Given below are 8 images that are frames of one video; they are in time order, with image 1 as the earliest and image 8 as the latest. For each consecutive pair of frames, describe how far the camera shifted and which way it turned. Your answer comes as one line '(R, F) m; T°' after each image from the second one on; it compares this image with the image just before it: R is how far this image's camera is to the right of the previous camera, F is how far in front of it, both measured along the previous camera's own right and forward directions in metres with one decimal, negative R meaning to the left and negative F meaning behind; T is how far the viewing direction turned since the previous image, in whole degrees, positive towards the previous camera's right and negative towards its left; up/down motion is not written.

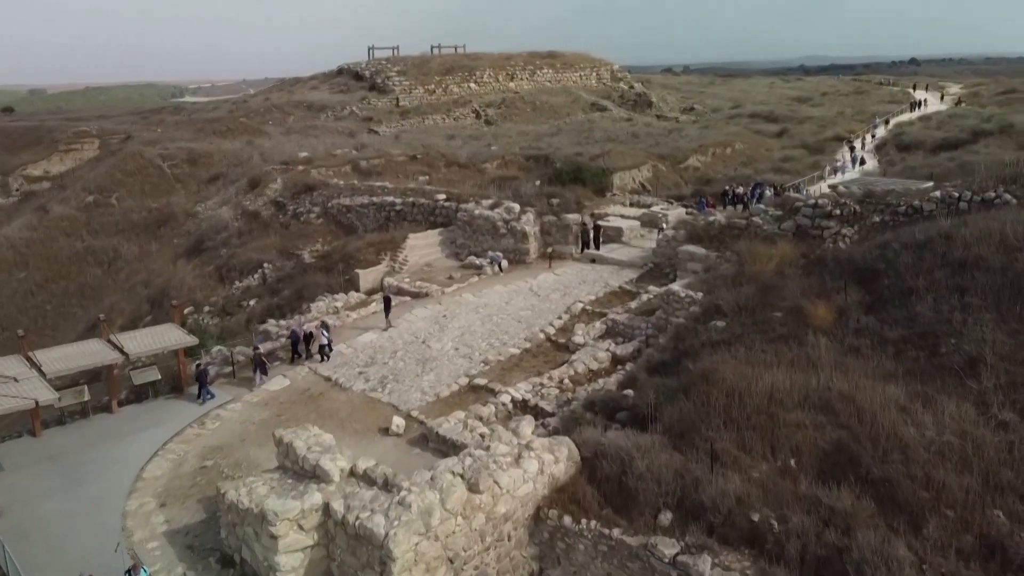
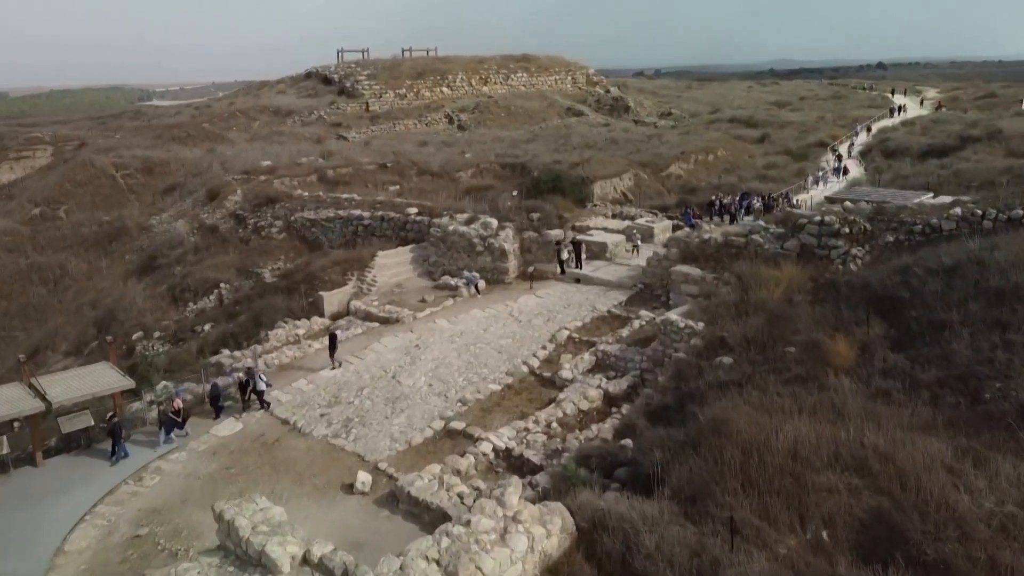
(-0.1, +1.3) m; +2°
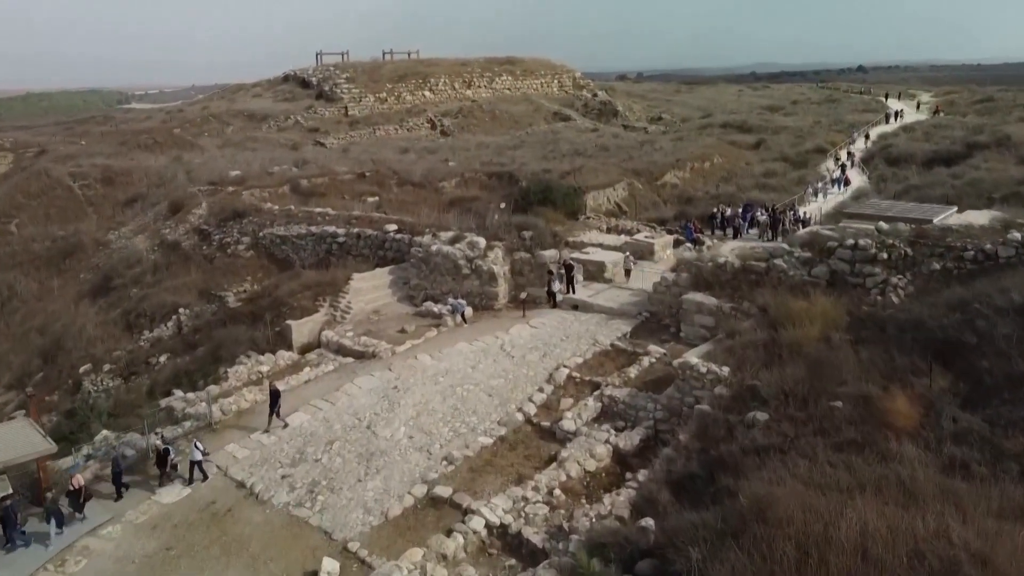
(-0.1, +1.5) m; +1°
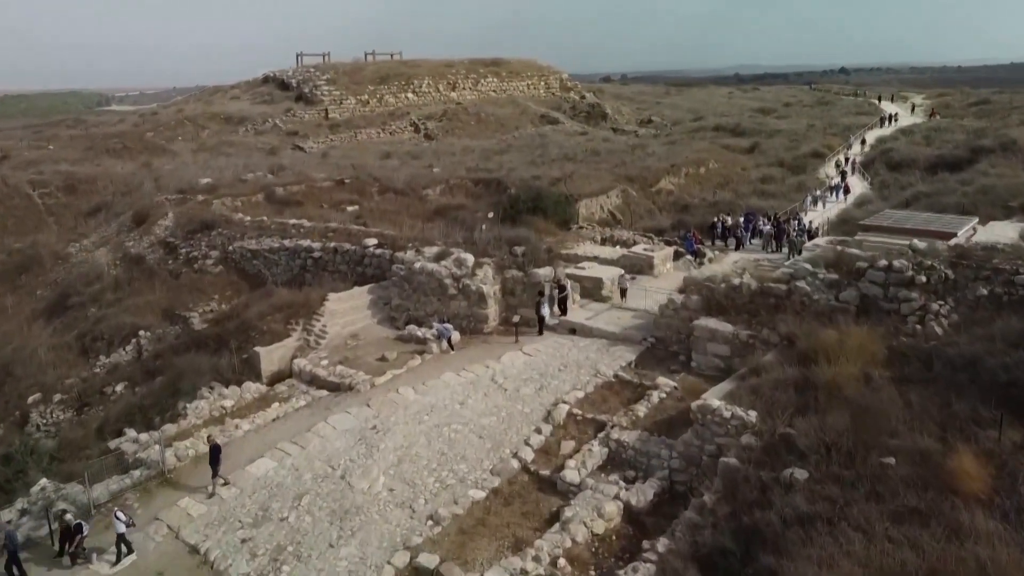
(-0.1, +1.2) m; +1°
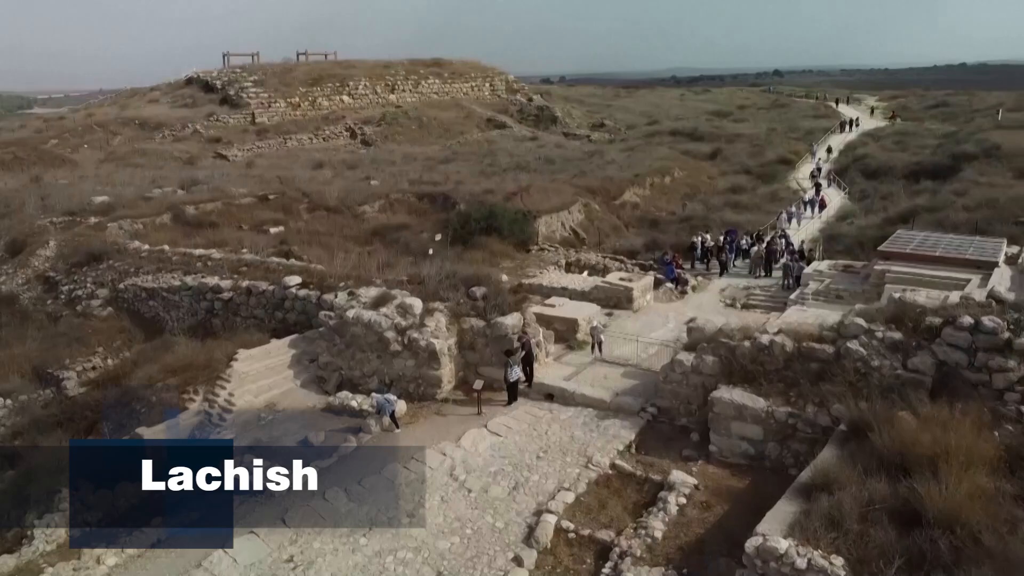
(-0.2, +2.6) m; +4°
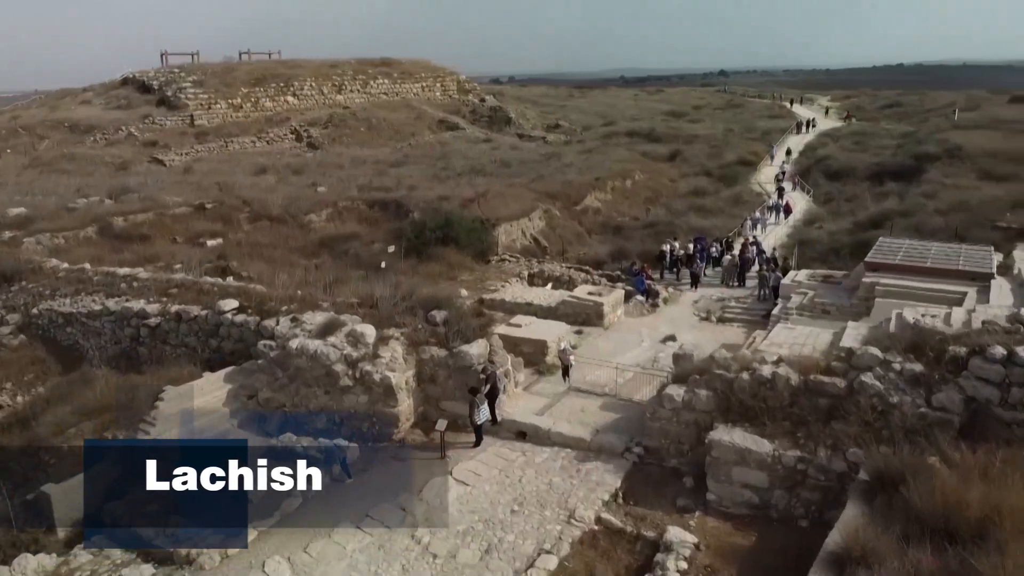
(-0.1, +1.1) m; +3°
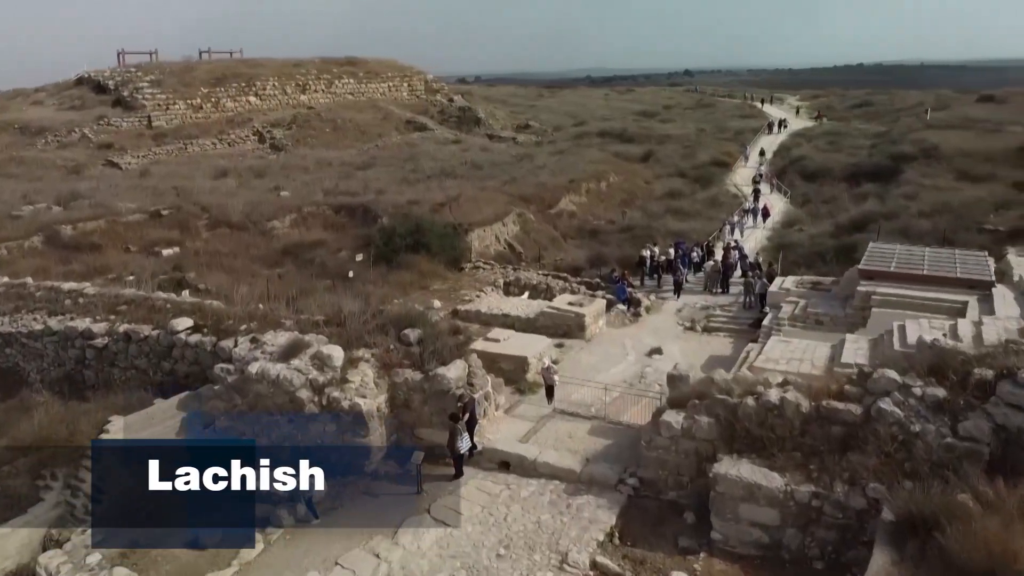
(-0.1, +0.7) m; +2°
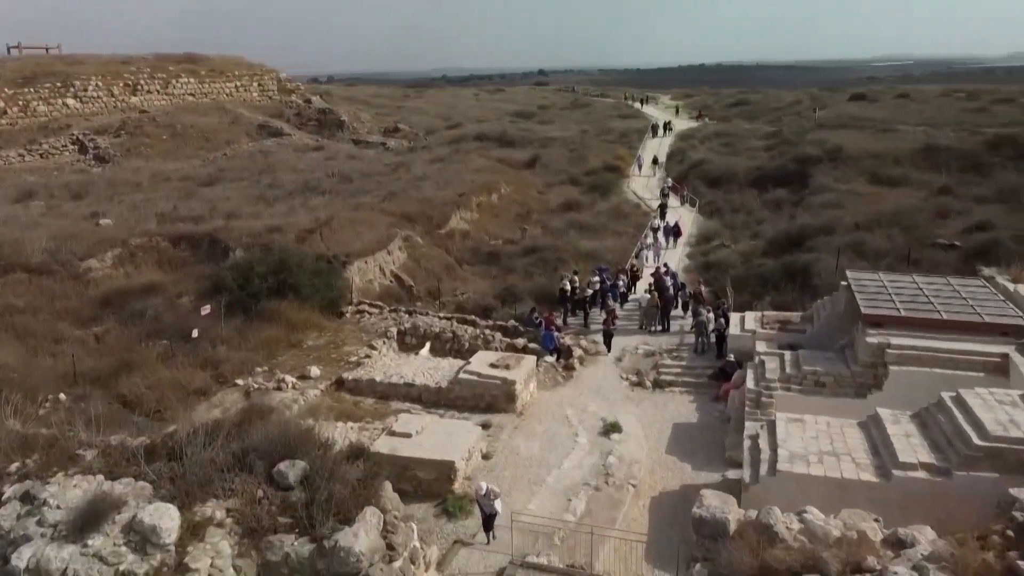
(-0.5, +3.0) m; +10°
